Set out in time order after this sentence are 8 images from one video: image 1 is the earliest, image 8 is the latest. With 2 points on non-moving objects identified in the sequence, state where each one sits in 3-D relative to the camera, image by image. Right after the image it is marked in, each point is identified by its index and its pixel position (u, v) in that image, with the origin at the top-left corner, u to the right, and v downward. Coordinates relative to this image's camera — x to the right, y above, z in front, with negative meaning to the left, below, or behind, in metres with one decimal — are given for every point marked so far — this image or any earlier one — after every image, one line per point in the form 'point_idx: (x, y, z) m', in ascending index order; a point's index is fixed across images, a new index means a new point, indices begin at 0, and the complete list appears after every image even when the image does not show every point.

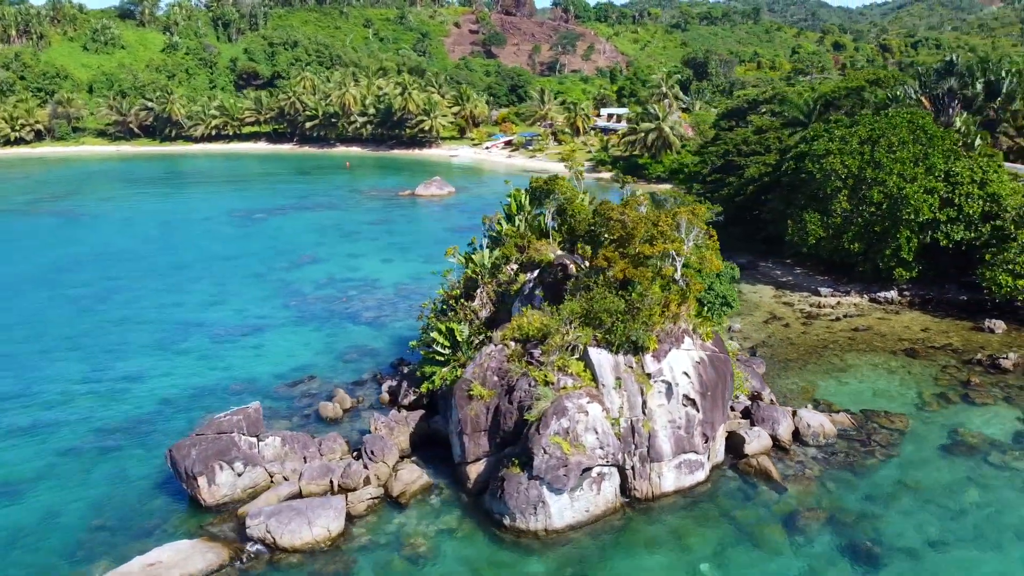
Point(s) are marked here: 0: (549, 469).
0: (+0.9, -4.5, +20.1) m
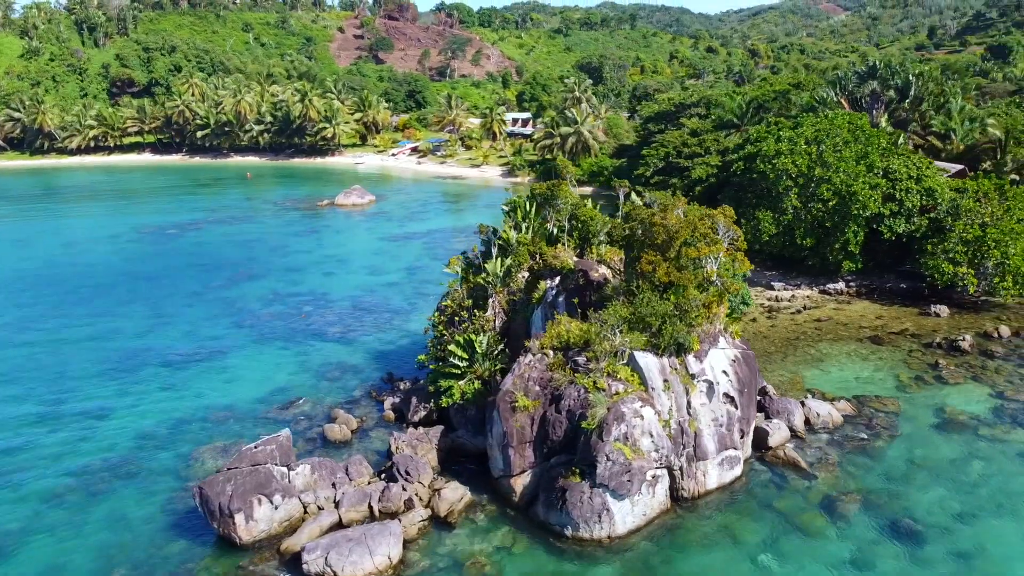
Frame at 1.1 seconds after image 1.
0: (+2.5, -4.6, +20.0) m
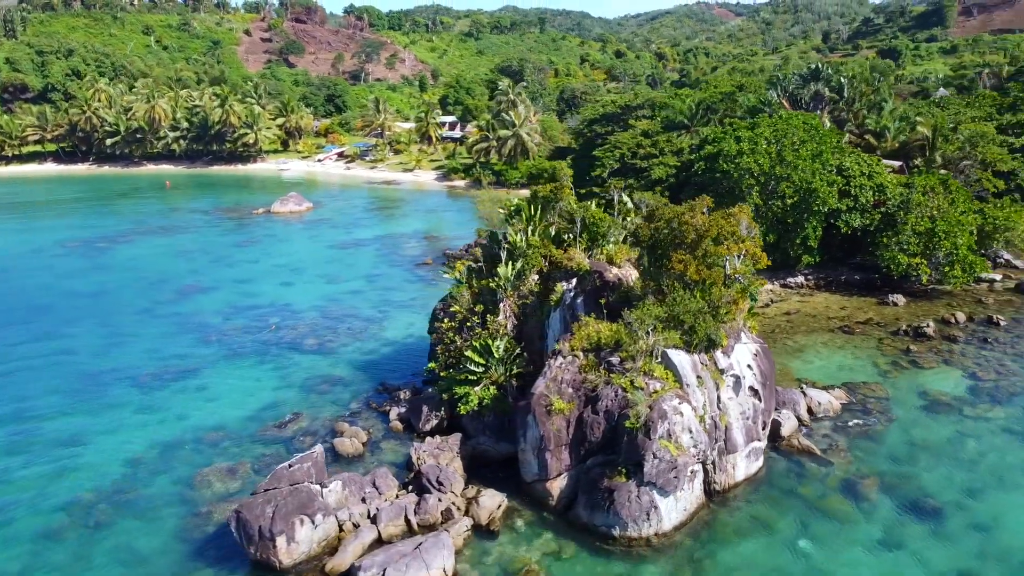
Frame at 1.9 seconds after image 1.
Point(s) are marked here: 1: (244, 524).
0: (+3.7, -4.6, +20.3) m
1: (-6.4, -5.6, +19.5) m
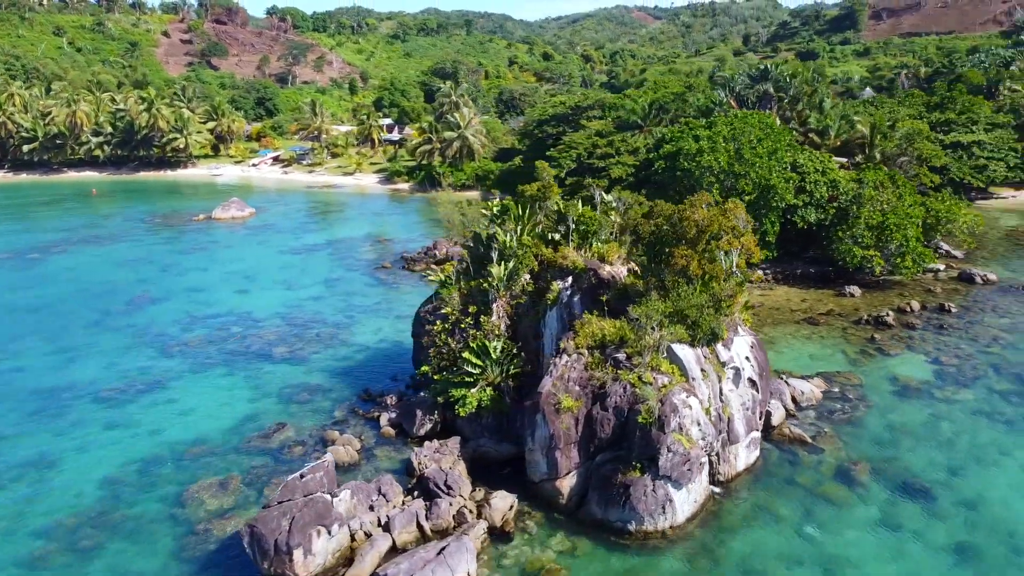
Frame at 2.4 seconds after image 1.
0: (+4.1, -4.5, +20.5) m
1: (-5.9, -5.8, +18.8) m
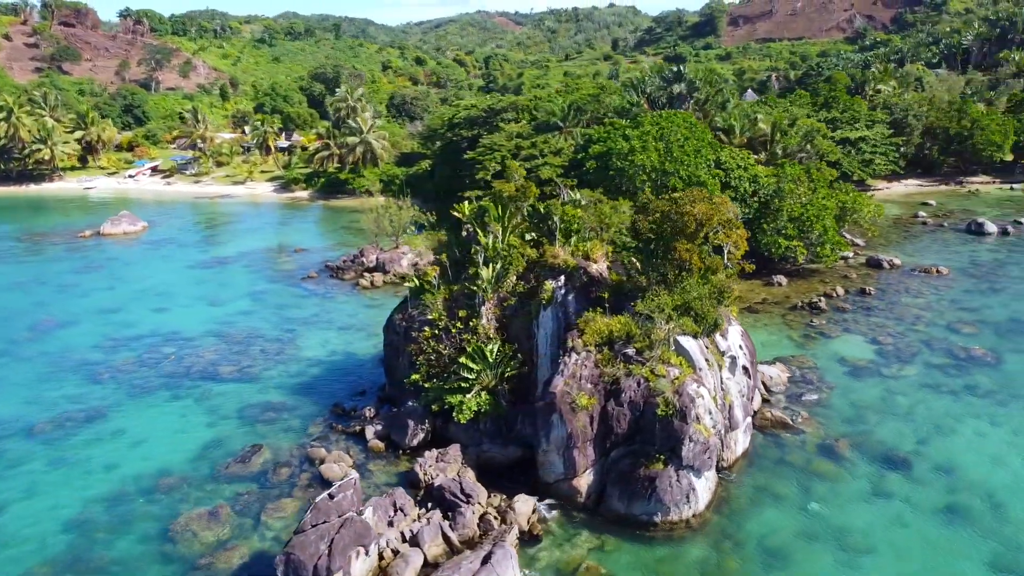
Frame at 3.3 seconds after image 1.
0: (+4.7, -4.3, +21.0) m
1: (-4.7, -6.0, +17.7) m
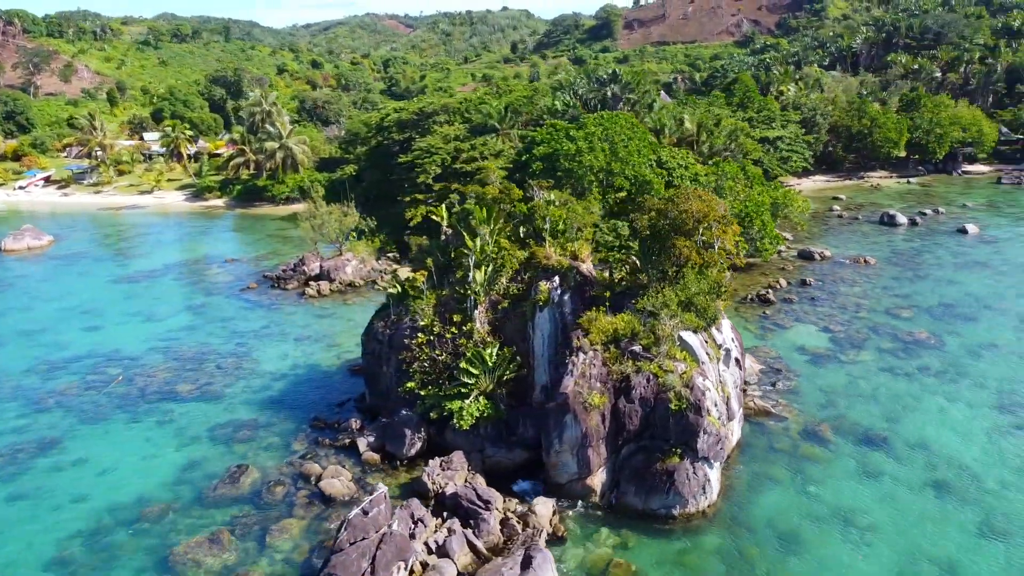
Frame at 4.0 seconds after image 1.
0: (+5.2, -4.2, +21.5) m
1: (-3.7, -6.2, +17.0) m
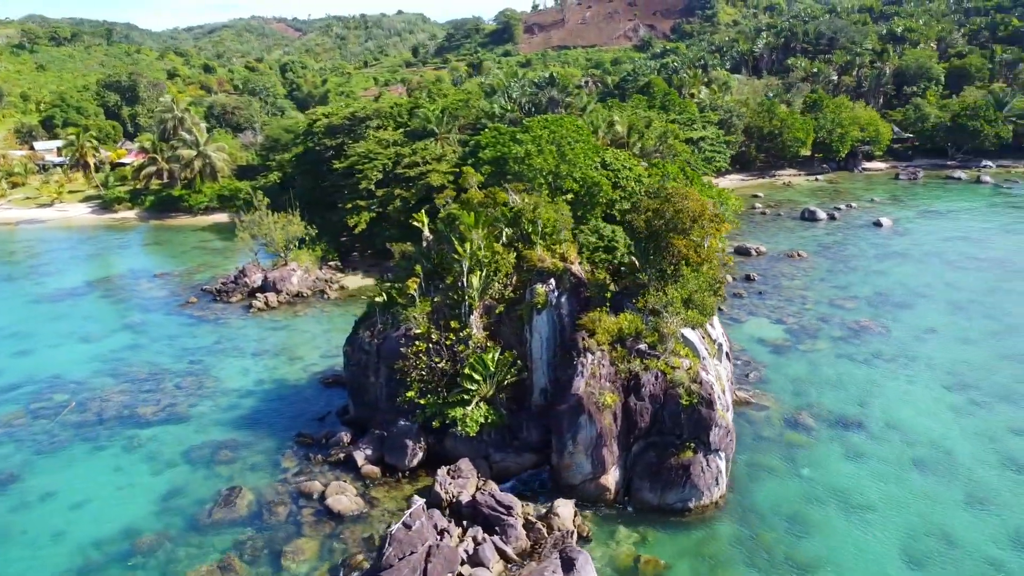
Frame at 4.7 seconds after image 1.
0: (+5.7, -4.1, +22.1) m
1: (-2.5, -6.4, +16.5) m
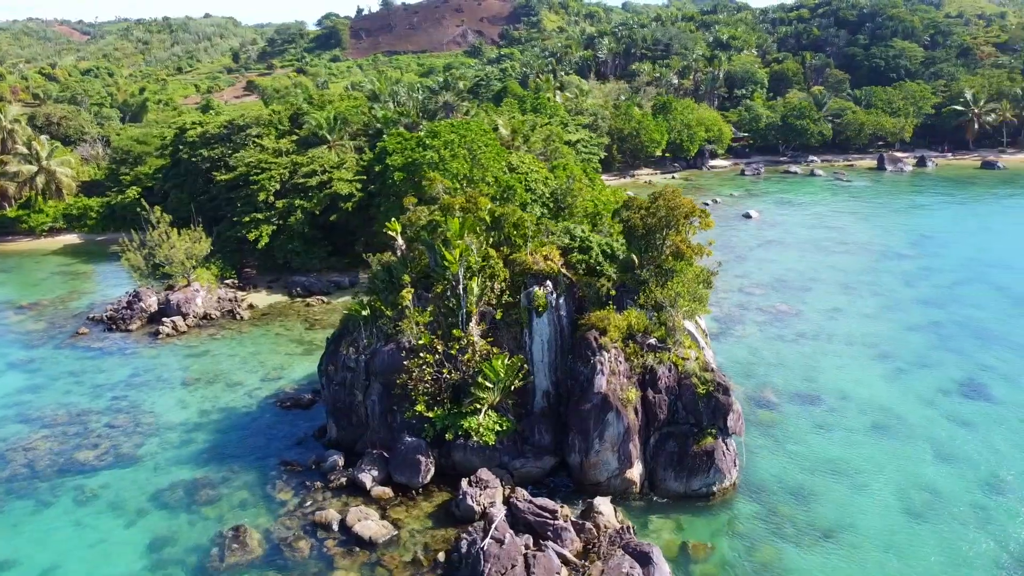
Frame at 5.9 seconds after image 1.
0: (+6.4, -3.8, +23.2) m
1: (-0.2, -6.6, +16.0) m
